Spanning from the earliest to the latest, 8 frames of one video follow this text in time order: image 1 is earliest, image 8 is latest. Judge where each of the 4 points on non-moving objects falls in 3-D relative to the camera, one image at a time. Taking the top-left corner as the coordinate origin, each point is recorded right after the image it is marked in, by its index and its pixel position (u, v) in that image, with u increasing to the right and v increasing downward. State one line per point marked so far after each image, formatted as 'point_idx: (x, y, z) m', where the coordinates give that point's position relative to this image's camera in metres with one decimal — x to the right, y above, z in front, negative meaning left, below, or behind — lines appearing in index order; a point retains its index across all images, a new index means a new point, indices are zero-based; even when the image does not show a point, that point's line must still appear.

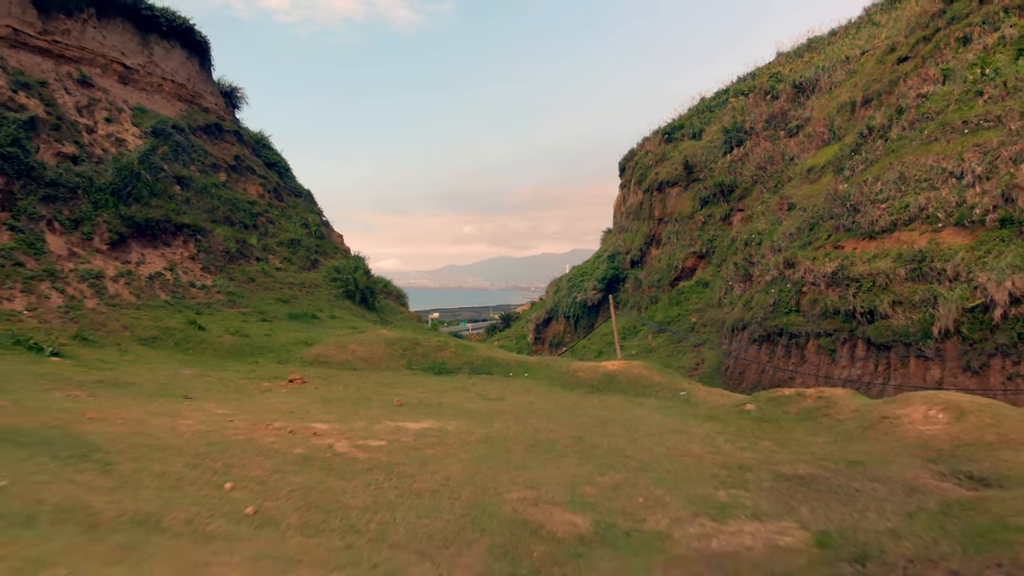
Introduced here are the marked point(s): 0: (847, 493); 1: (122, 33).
0: (+4.1, -2.4, +4.4) m
1: (-15.2, +10.0, +14.2) m
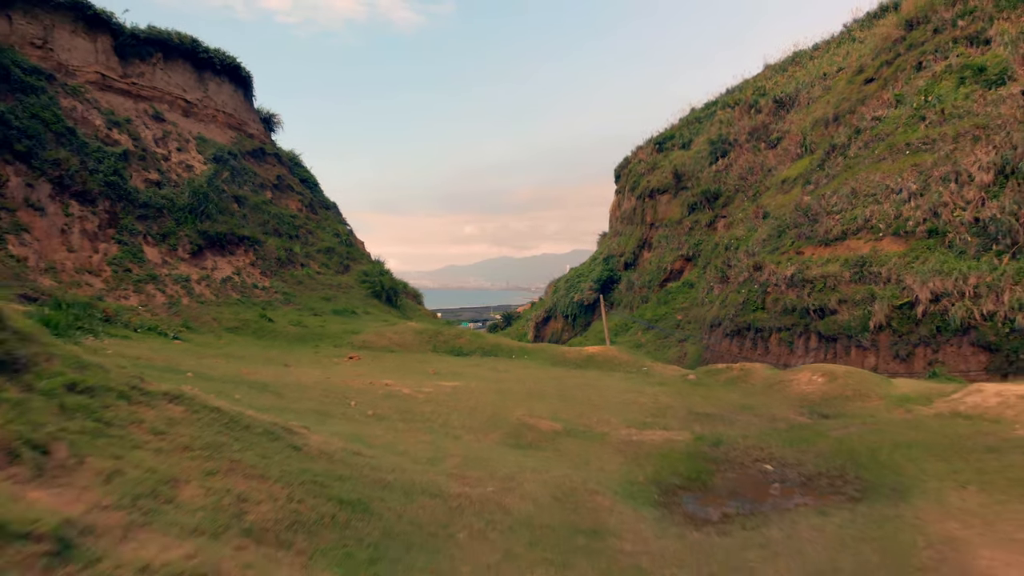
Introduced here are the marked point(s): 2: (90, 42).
0: (+4.2, -2.5, +6.8) m
1: (-15.1, +9.9, +16.6) m
2: (-16.9, +9.8, +14.4) m
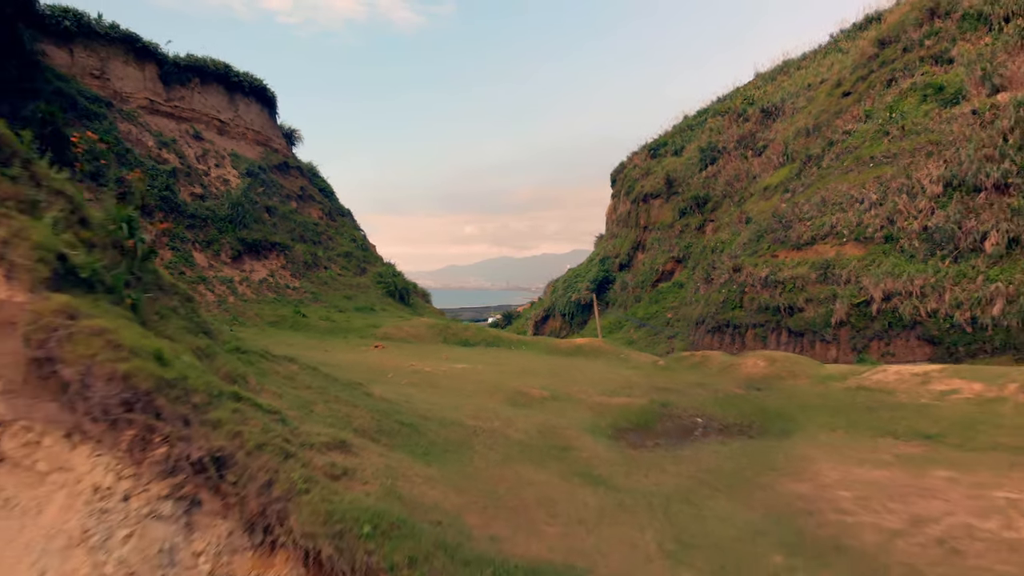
0: (+4.1, -2.5, +8.6) m
1: (-15.2, +9.9, +18.4) m
2: (-16.9, +9.8, +16.3) m
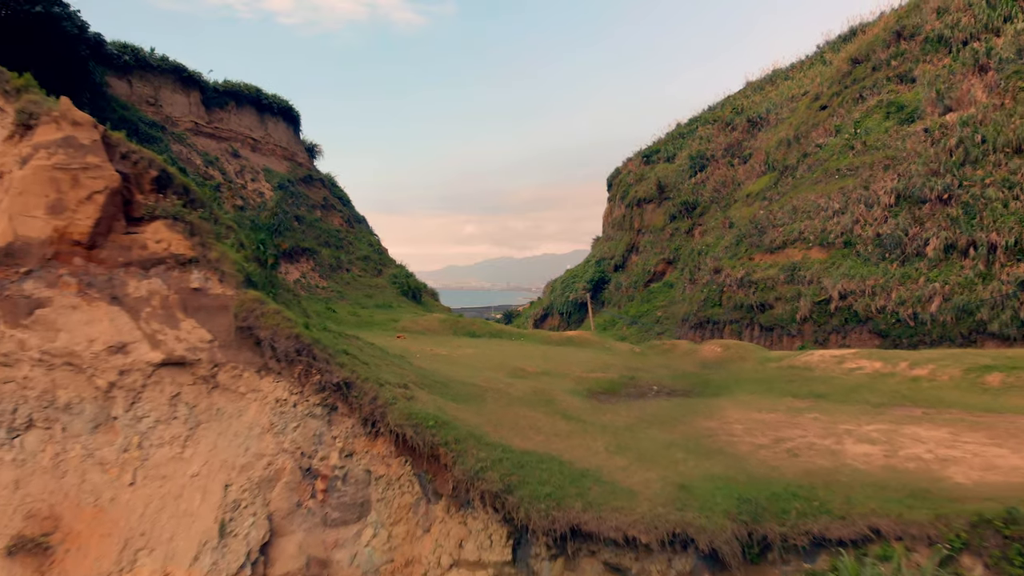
0: (+4.1, -2.4, +10.8) m
1: (-15.1, +9.9, +20.6) m
2: (-16.9, +9.8, +18.4) m
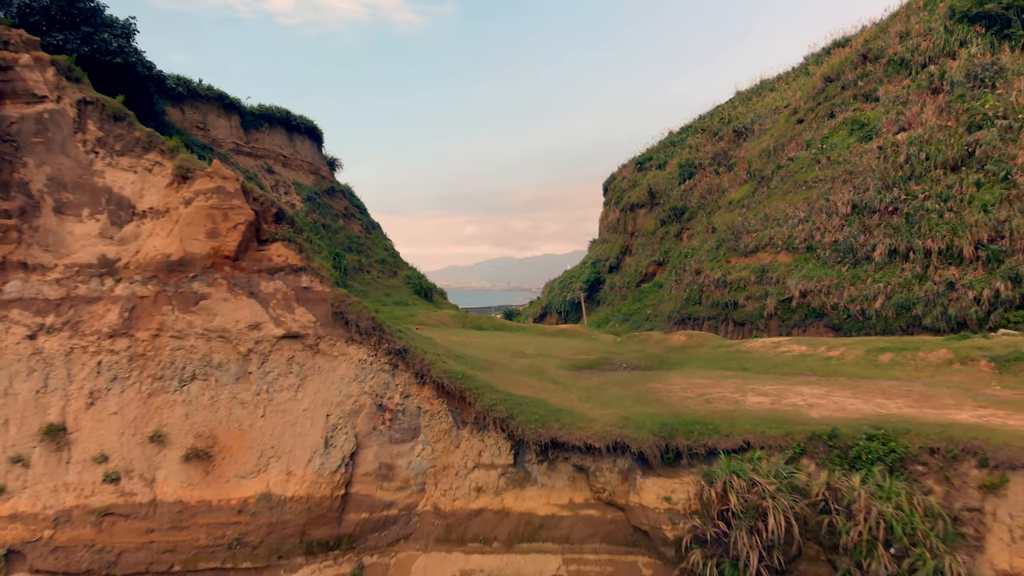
0: (+4.2, -2.4, +13.4) m
1: (-15.1, +10.0, +23.3) m
2: (-16.8, +9.9, +21.1) m
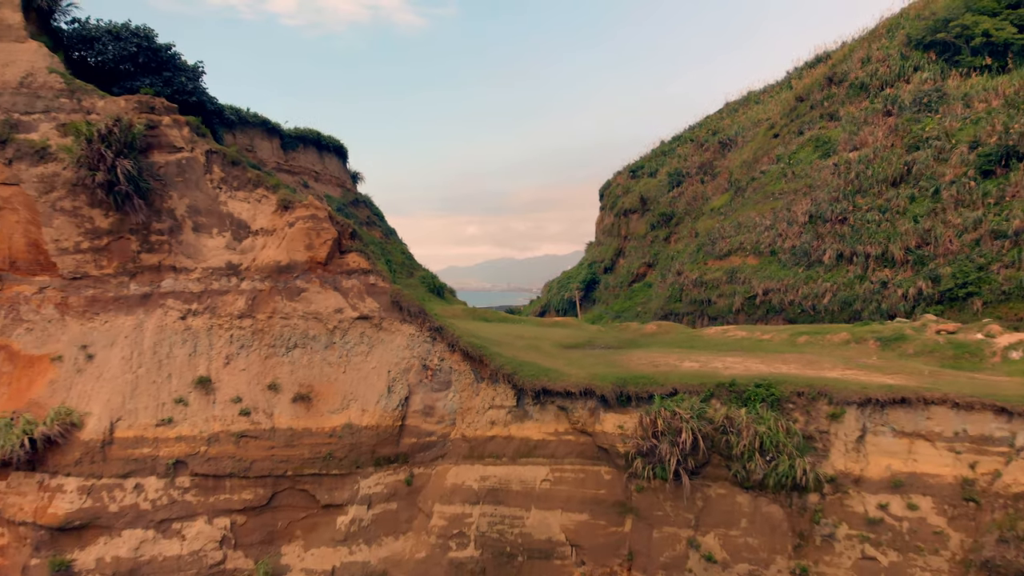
0: (+4.3, -2.3, +16.9) m
1: (-14.9, +10.1, +26.8) m
2: (-16.7, +10.0, +24.6) m
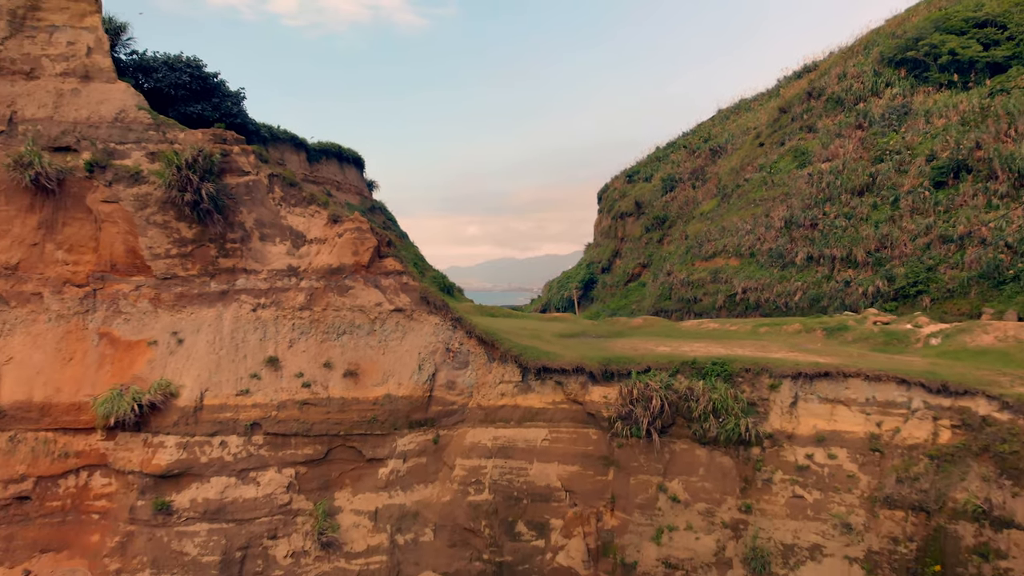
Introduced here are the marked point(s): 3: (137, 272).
0: (+4.6, -2.2, +19.6) m
1: (-14.7, +10.2, +29.6) m
2: (-16.4, +10.1, +27.4) m
3: (-15.4, +0.6, +14.7) m
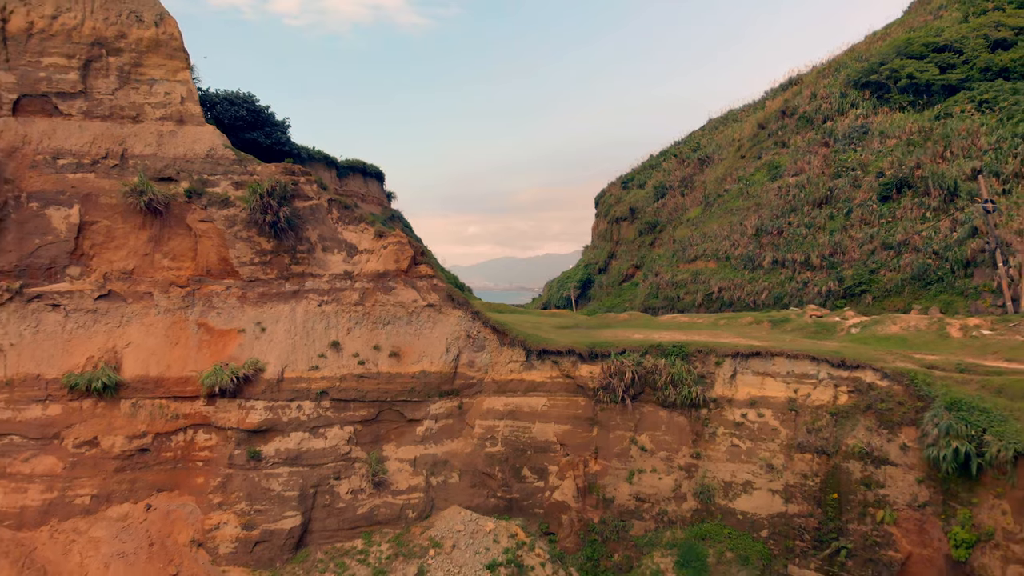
0: (+4.9, -2.2, +23.8) m
1: (-14.3, +10.2, +33.8) m
2: (-16.0, +10.1, +31.6) m
3: (-15.1, +0.6, +18.9) m
